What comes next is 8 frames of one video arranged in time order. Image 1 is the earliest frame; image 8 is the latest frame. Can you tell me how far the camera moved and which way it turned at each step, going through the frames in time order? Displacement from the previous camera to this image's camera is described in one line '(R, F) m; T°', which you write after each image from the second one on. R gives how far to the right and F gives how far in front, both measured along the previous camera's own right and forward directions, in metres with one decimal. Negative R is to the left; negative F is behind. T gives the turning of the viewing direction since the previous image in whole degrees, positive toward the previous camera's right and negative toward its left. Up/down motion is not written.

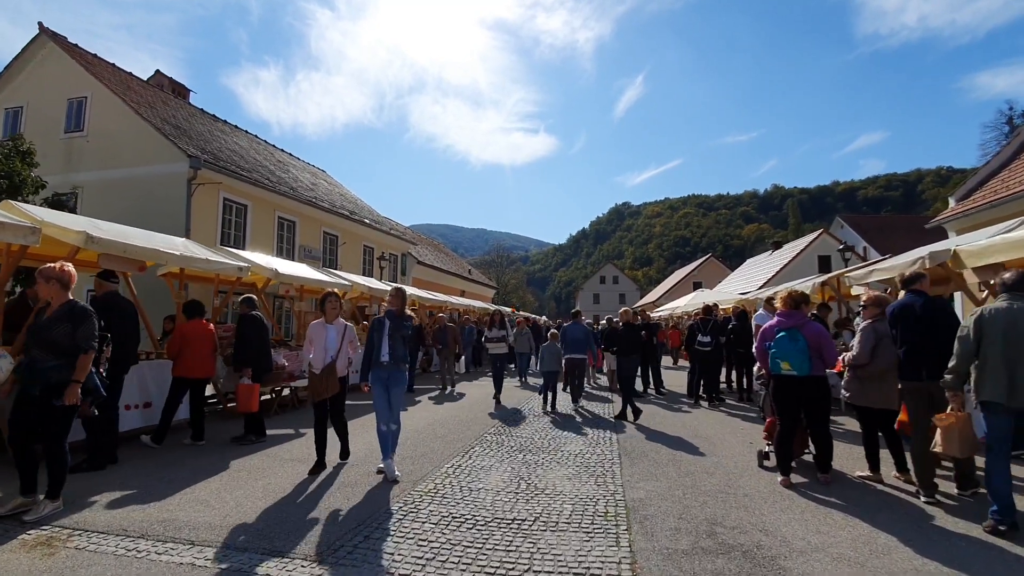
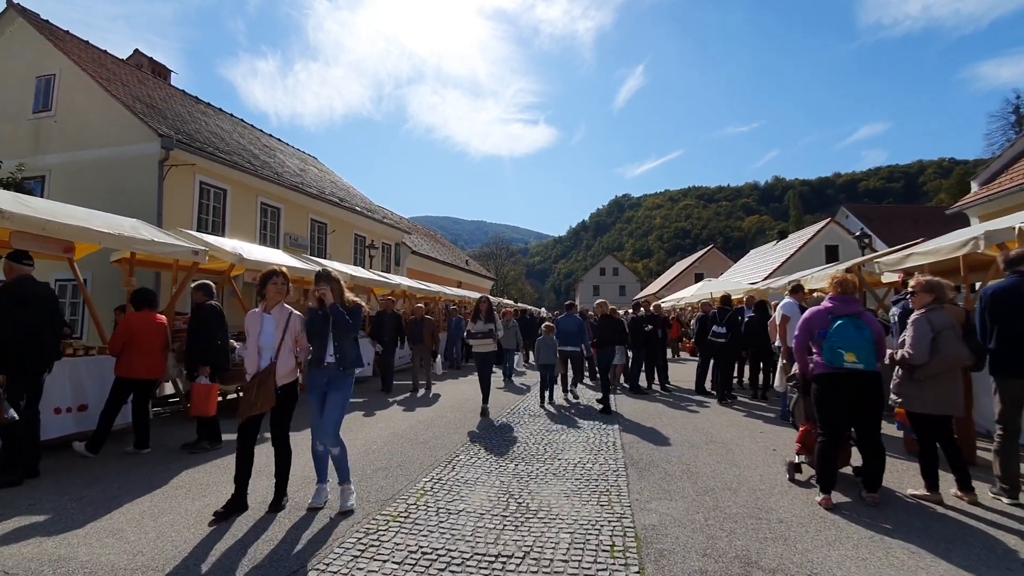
(+0.1, +0.9) m; 0°
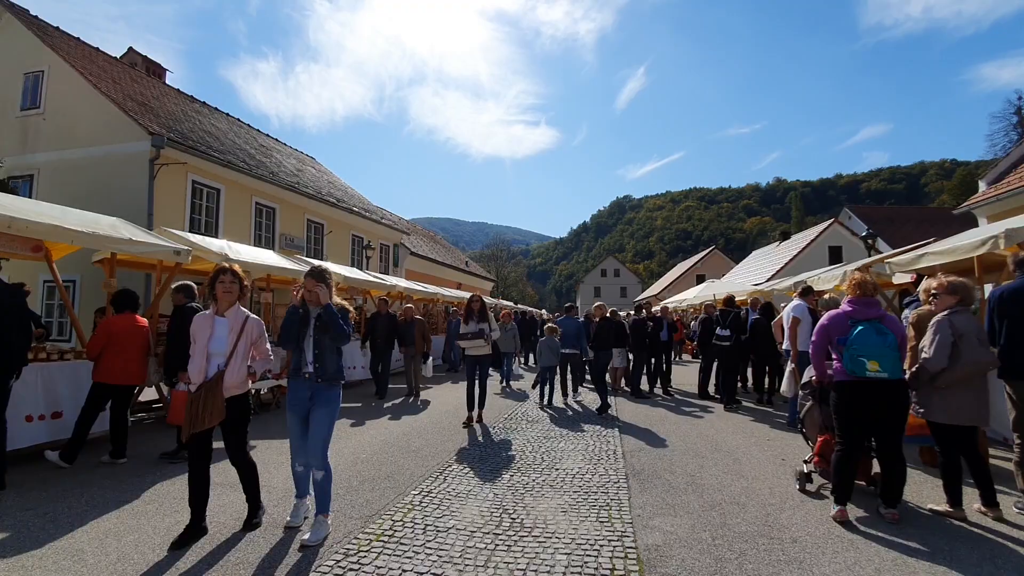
(+0.1, +0.3) m; 0°
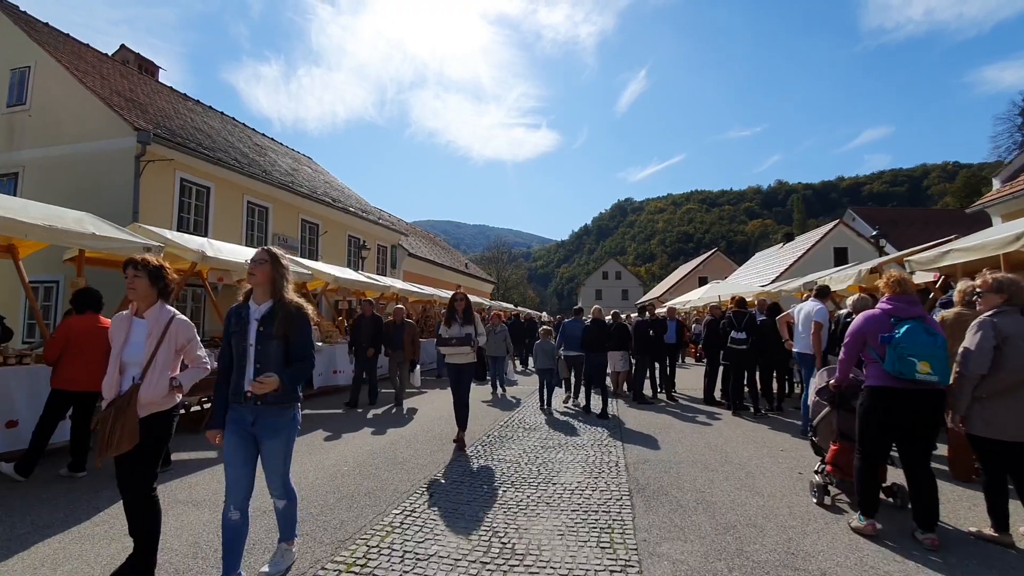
(+0.1, +0.5) m; 0°
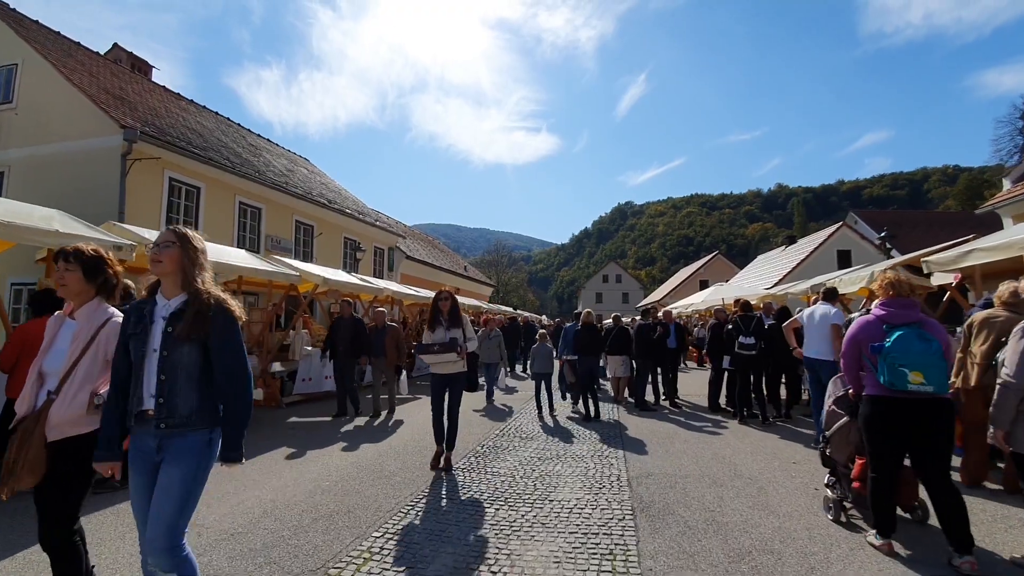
(+0.1, +0.4) m; 0°
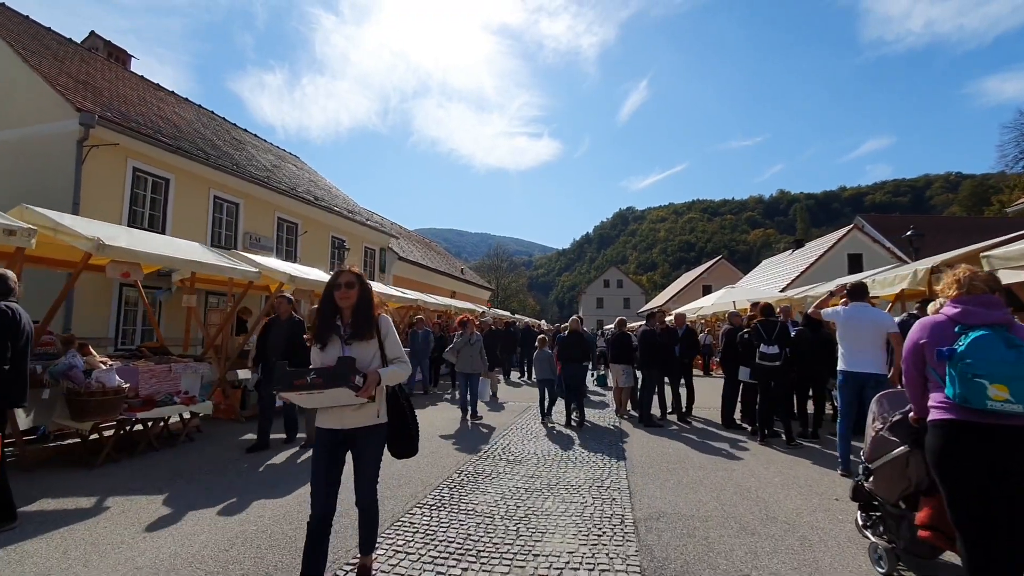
(+0.2, +1.1) m; 0°
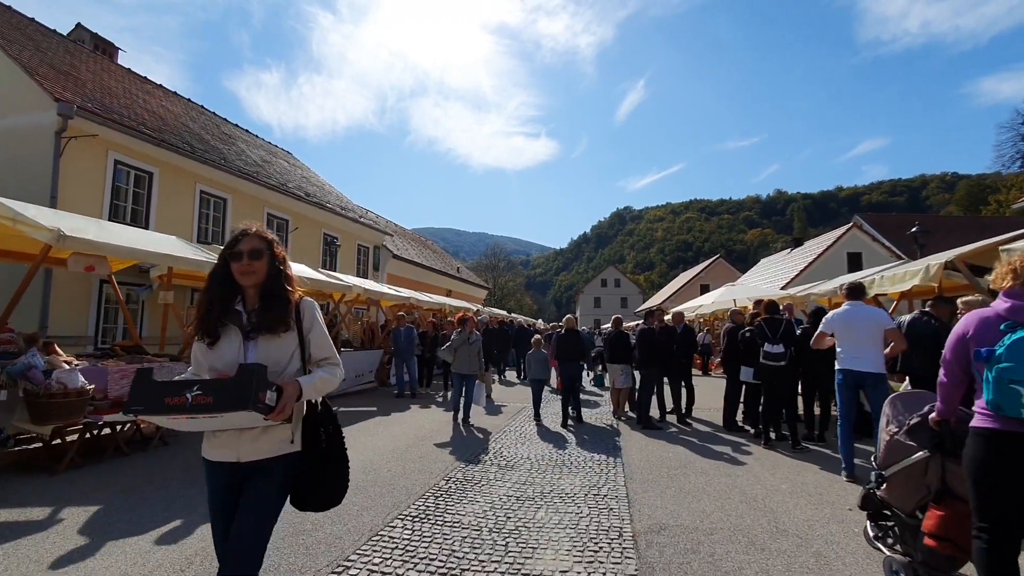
(+0.1, +0.4) m; 0°
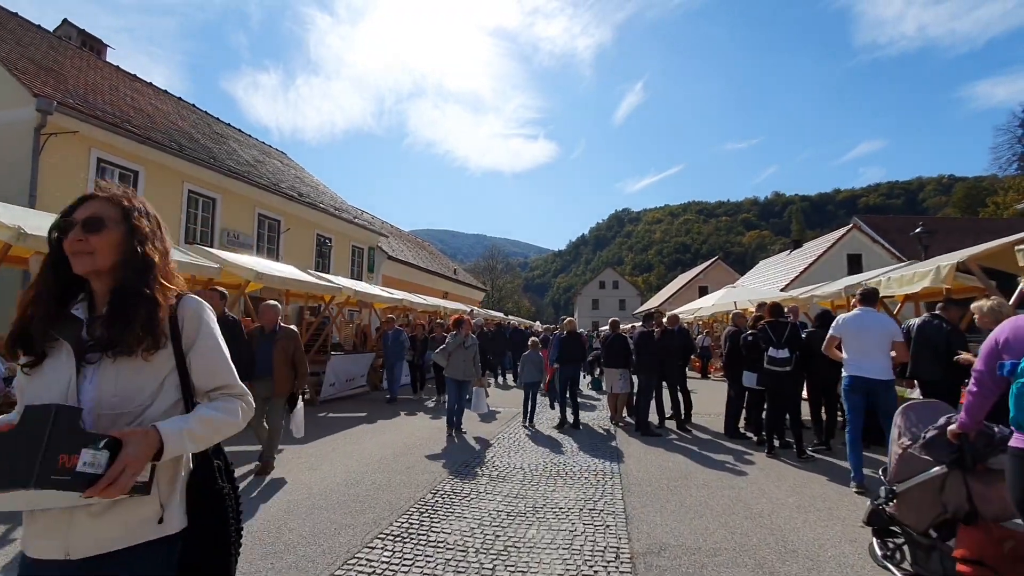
(+0.1, +0.3) m; 0°
